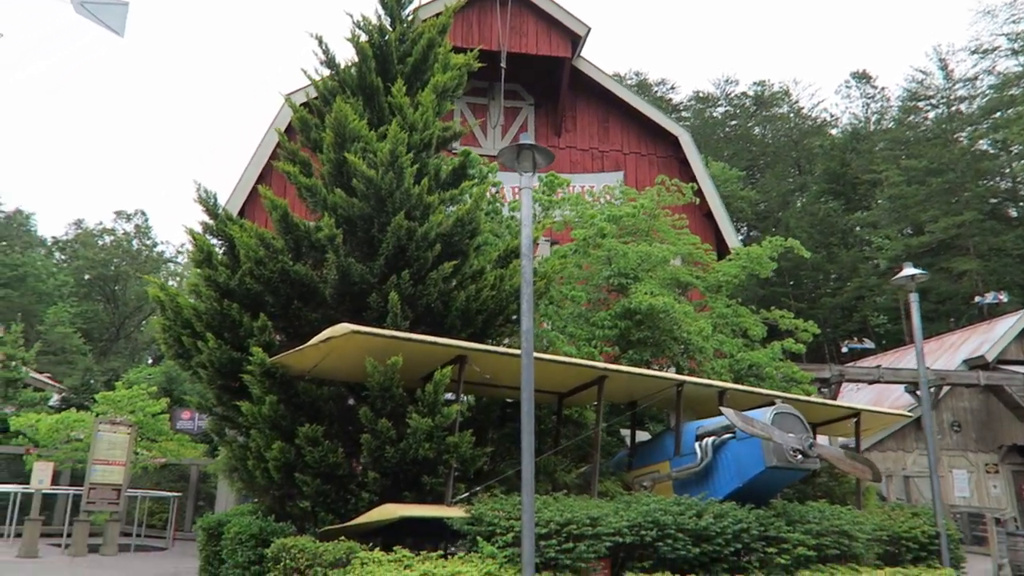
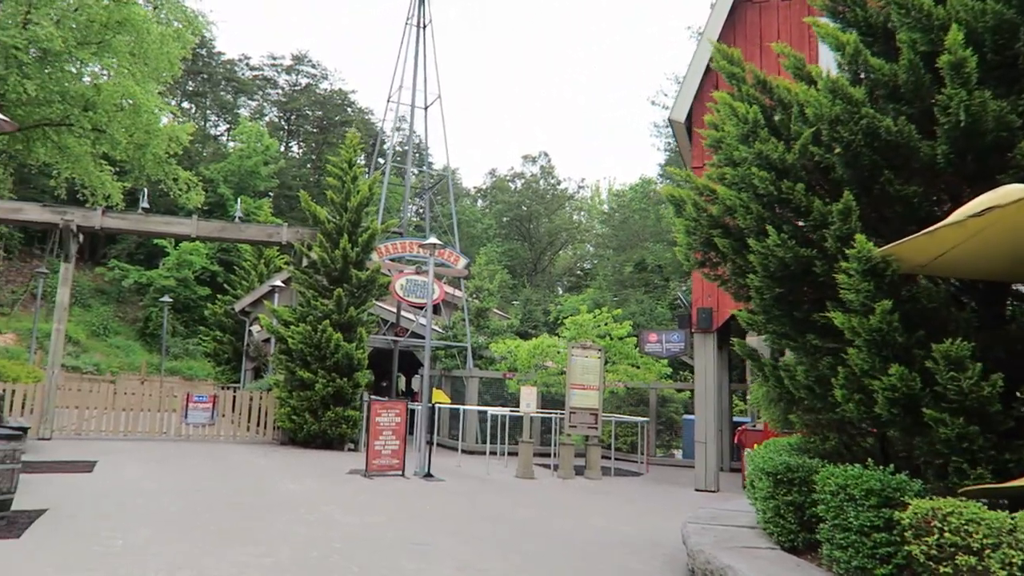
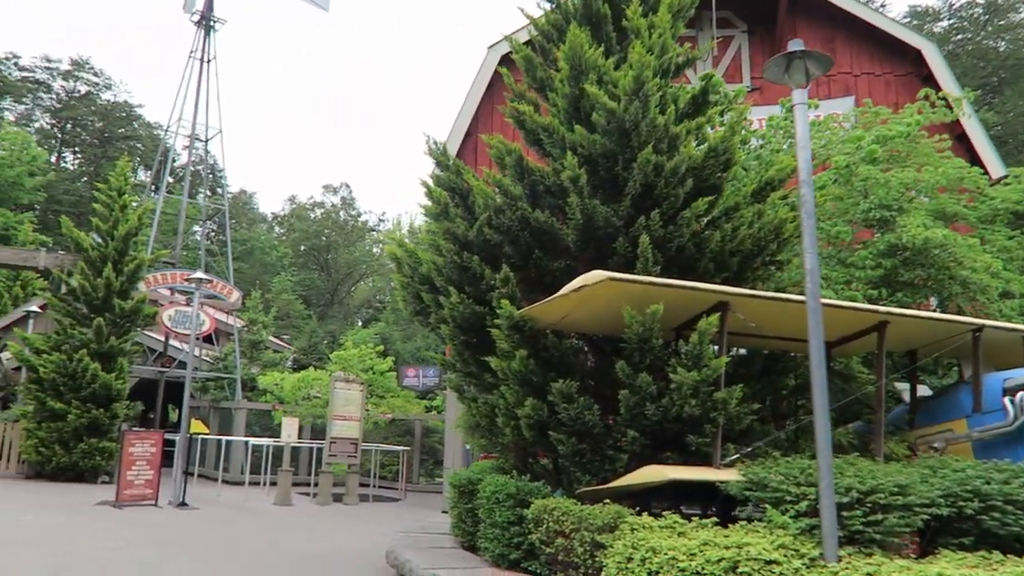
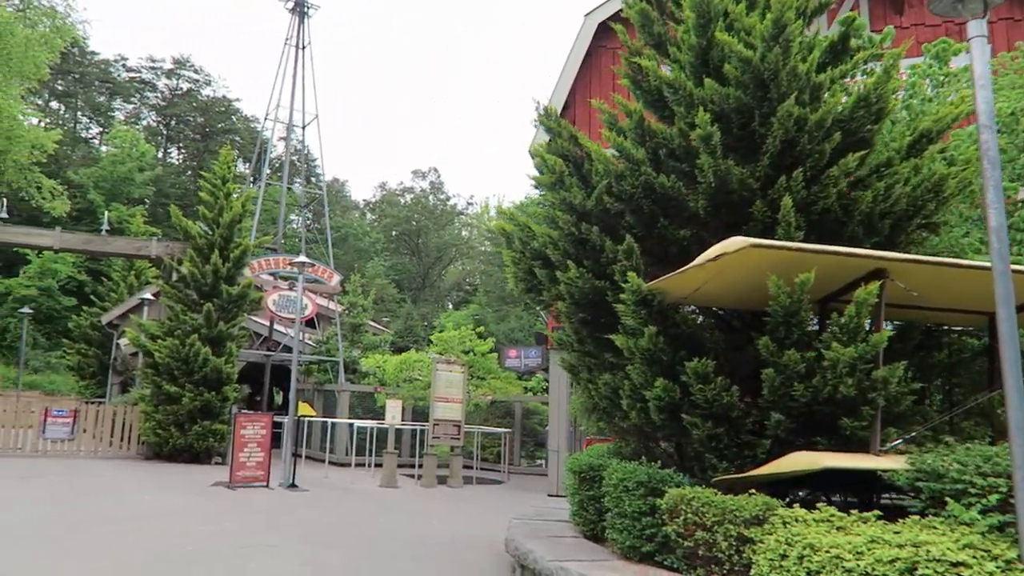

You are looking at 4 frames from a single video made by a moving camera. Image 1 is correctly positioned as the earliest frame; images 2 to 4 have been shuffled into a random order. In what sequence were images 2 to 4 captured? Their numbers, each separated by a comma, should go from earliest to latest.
3, 4, 2
